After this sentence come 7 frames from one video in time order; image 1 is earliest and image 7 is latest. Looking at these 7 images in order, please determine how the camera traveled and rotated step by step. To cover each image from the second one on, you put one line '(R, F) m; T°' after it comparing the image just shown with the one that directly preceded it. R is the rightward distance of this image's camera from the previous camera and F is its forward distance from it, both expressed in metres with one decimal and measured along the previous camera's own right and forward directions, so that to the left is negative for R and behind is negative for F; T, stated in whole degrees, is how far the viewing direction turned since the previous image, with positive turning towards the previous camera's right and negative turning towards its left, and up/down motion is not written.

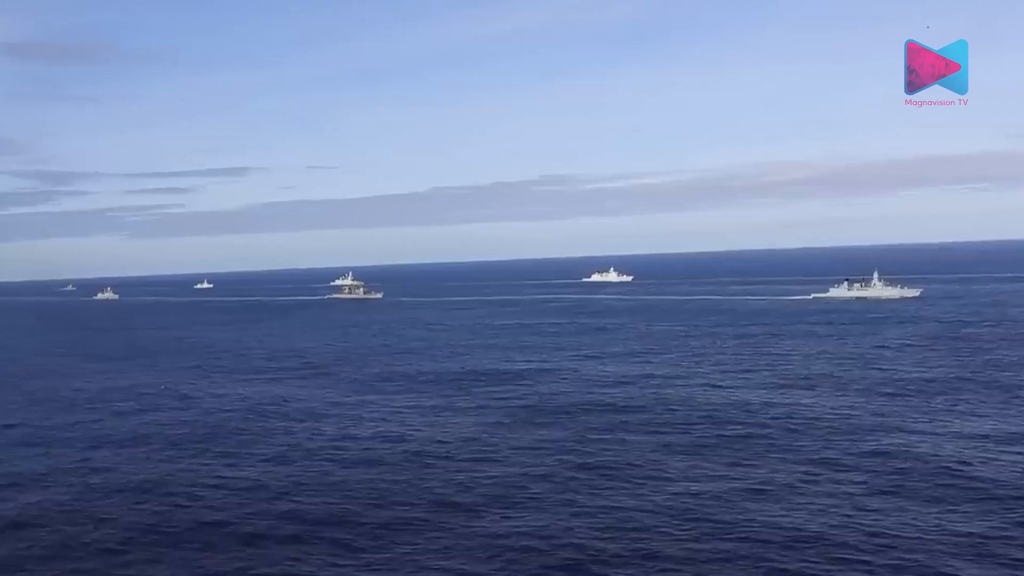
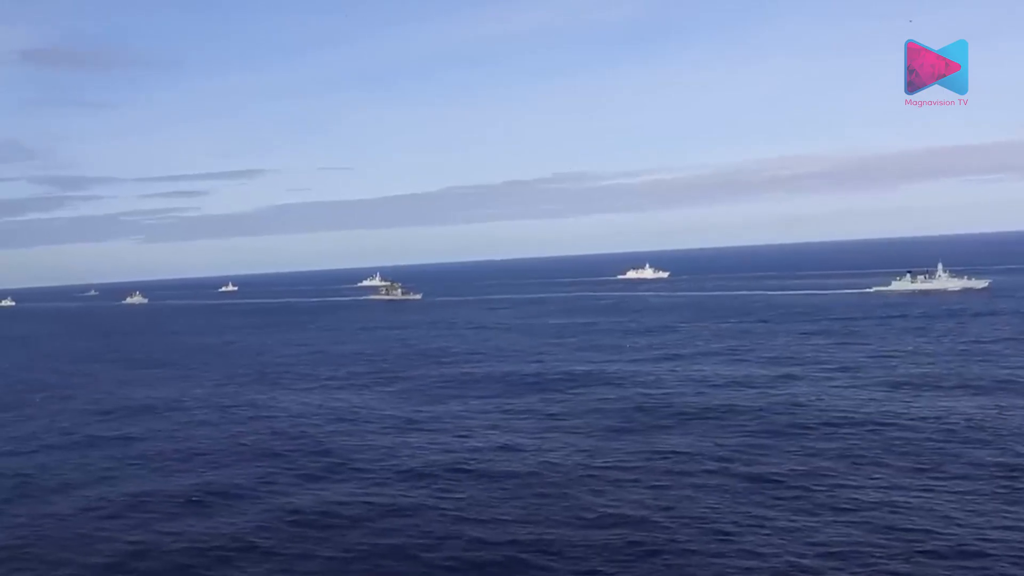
(-3.8, +2.2) m; 0°
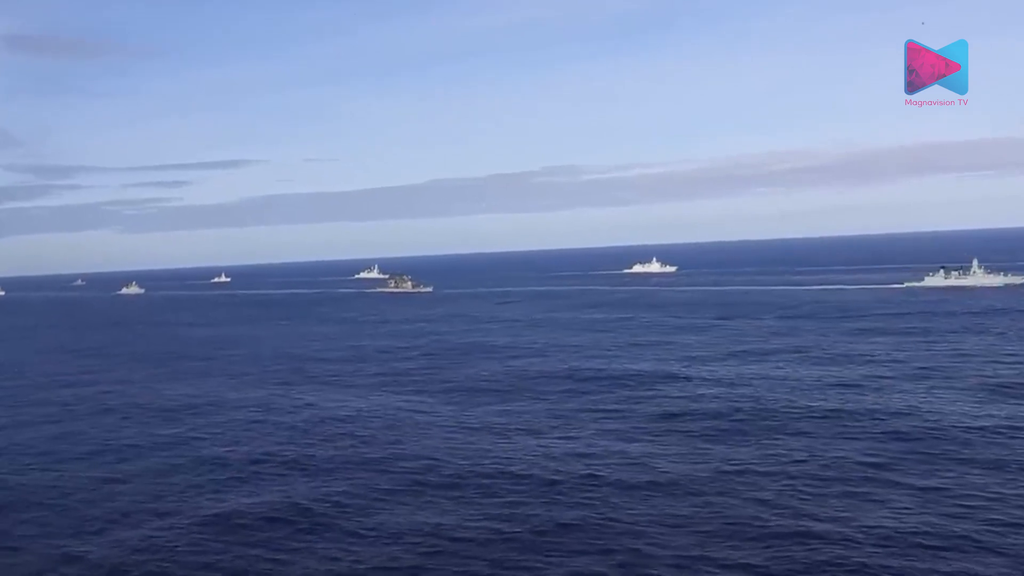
(-4.0, +2.2) m; +1°
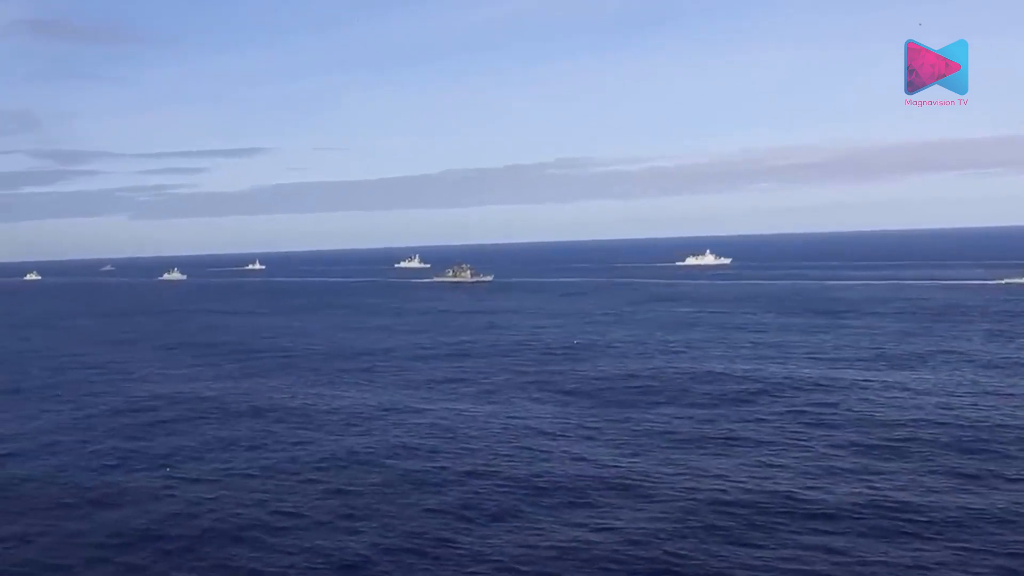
(-7.0, +3.1) m; 0°
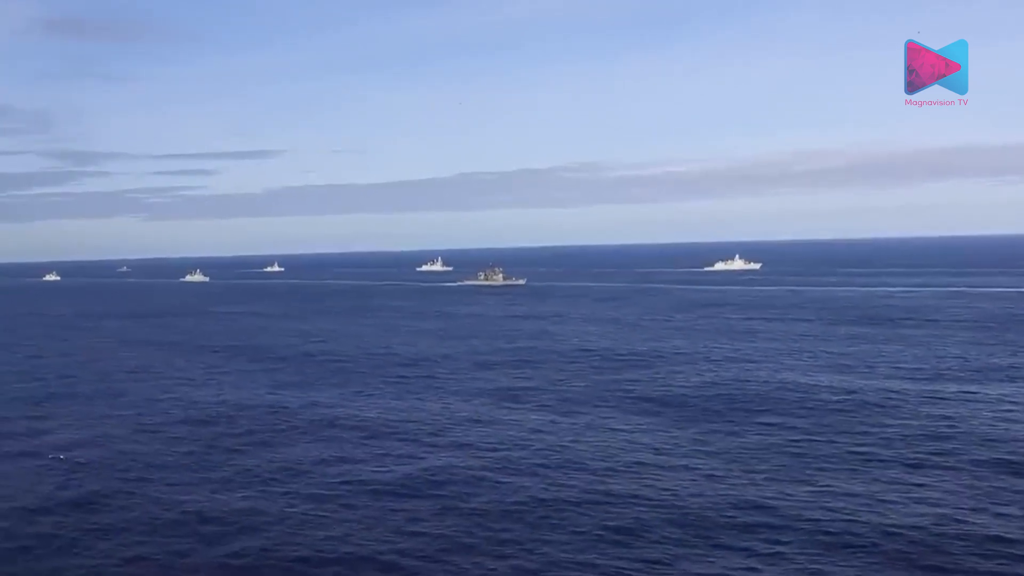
(-3.7, +1.7) m; 0°
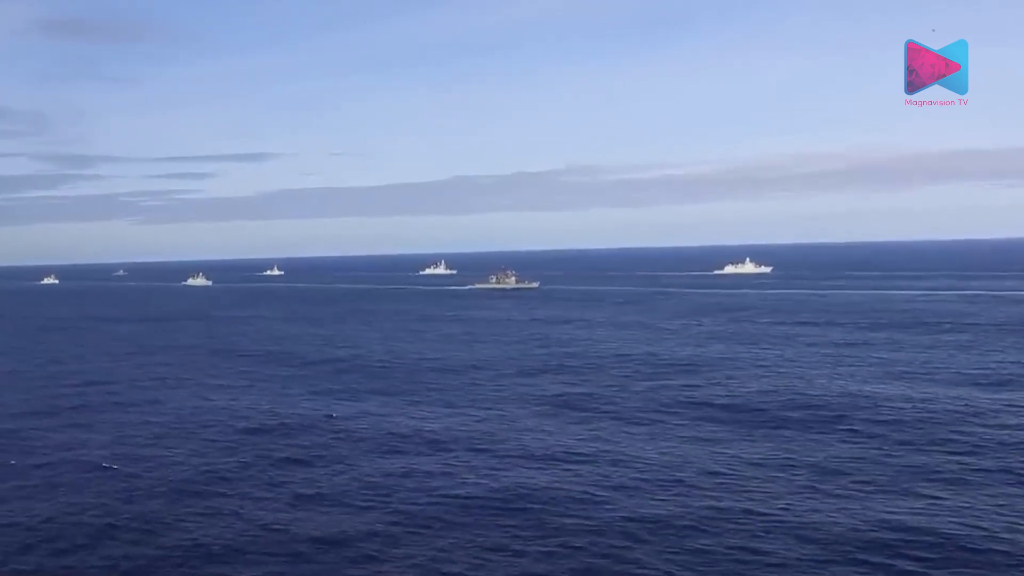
(-3.0, +1.8) m; +1°
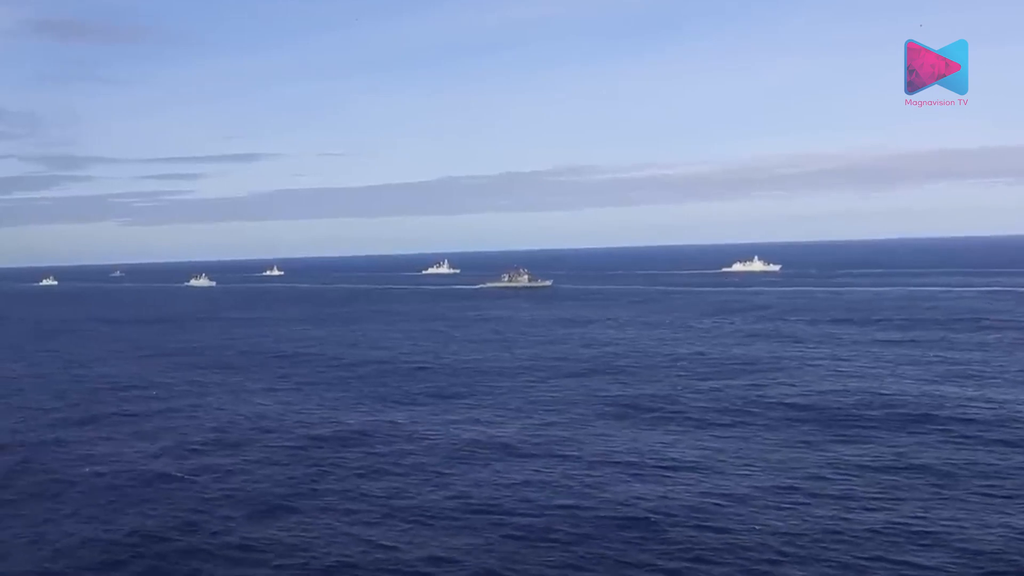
(-3.3, +1.9) m; +1°
